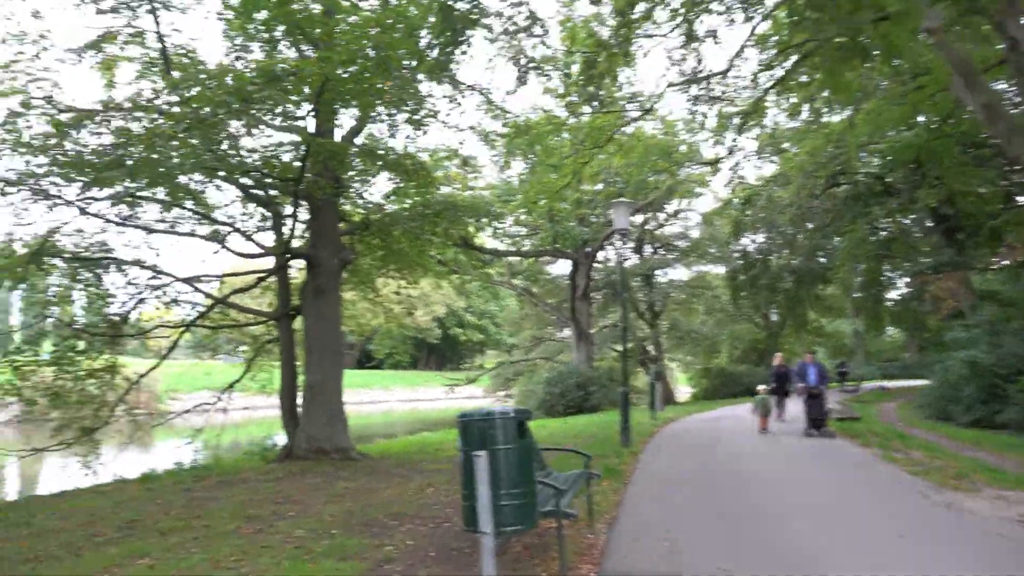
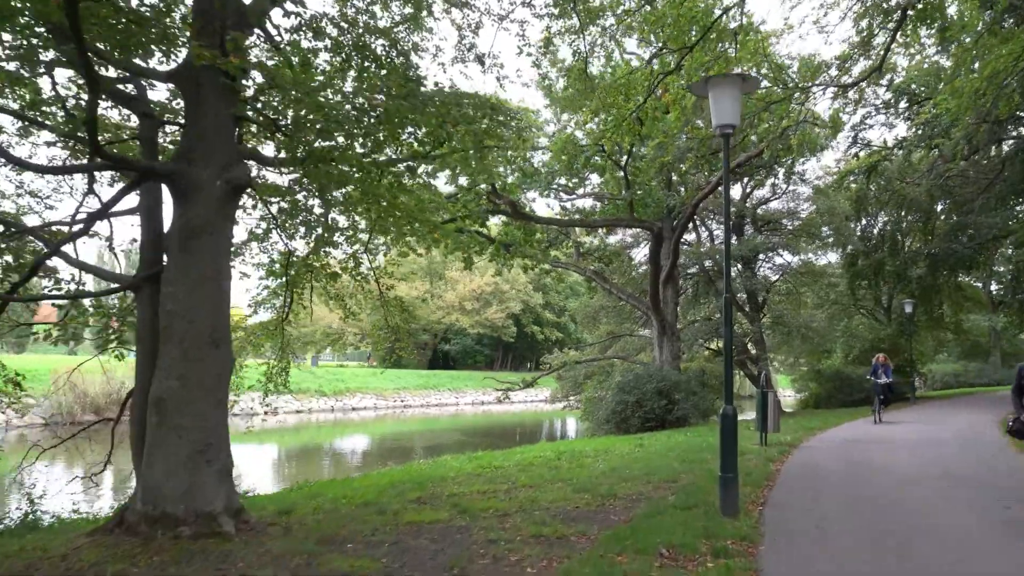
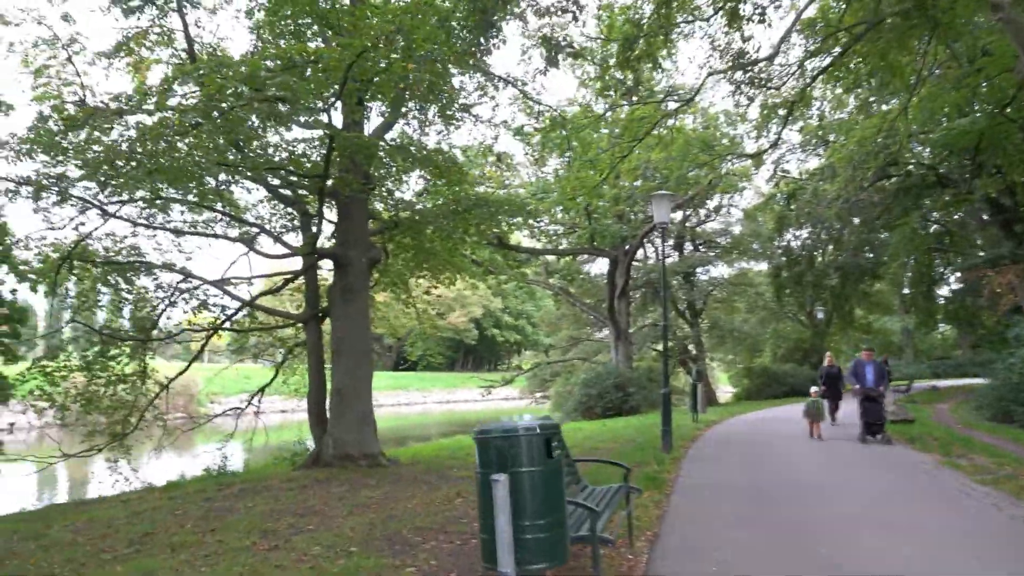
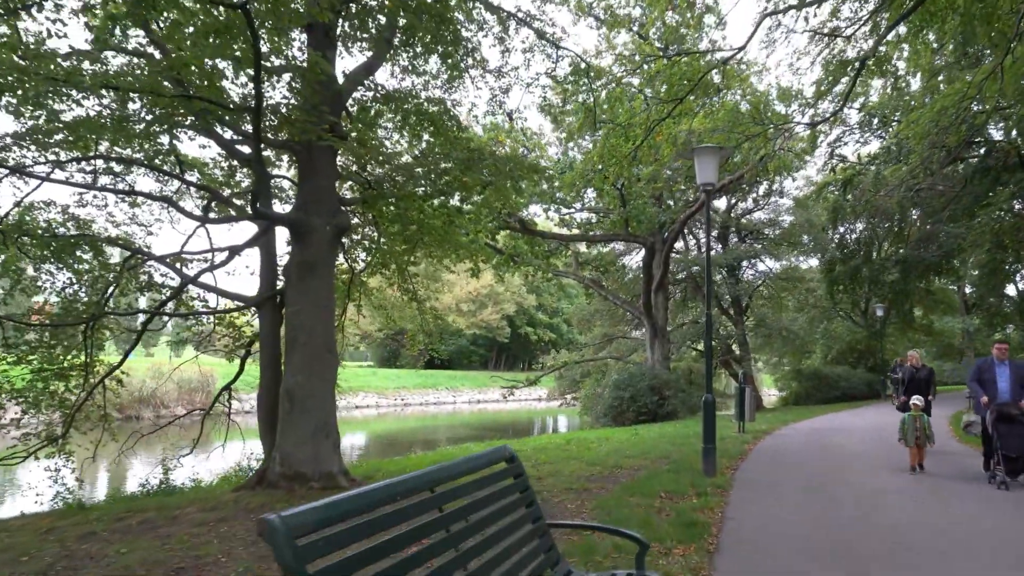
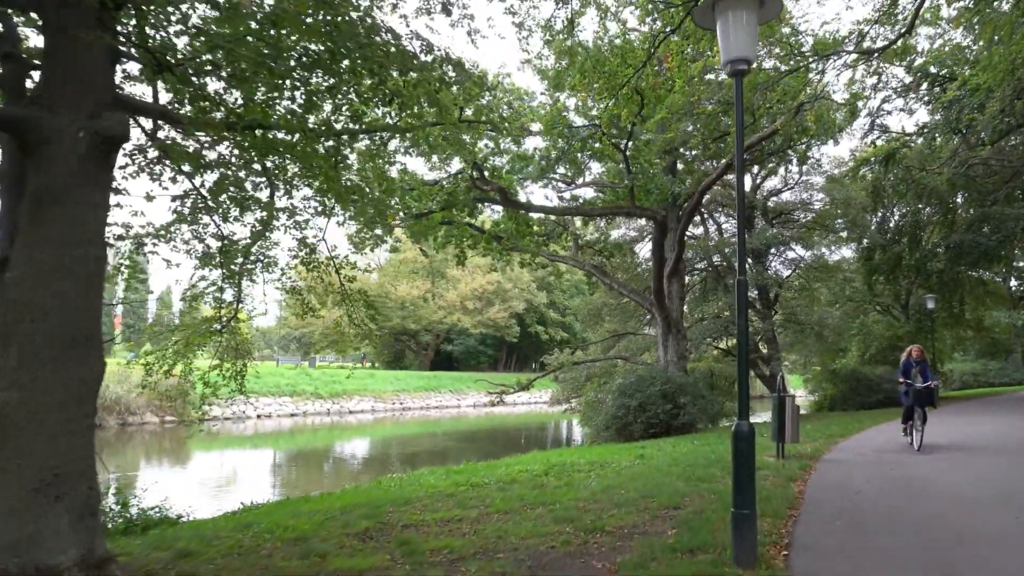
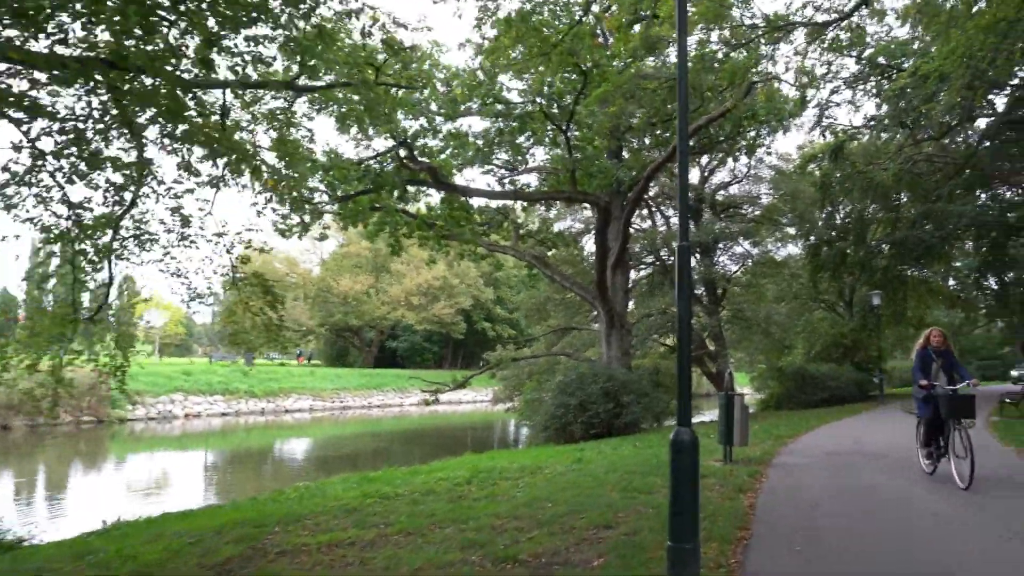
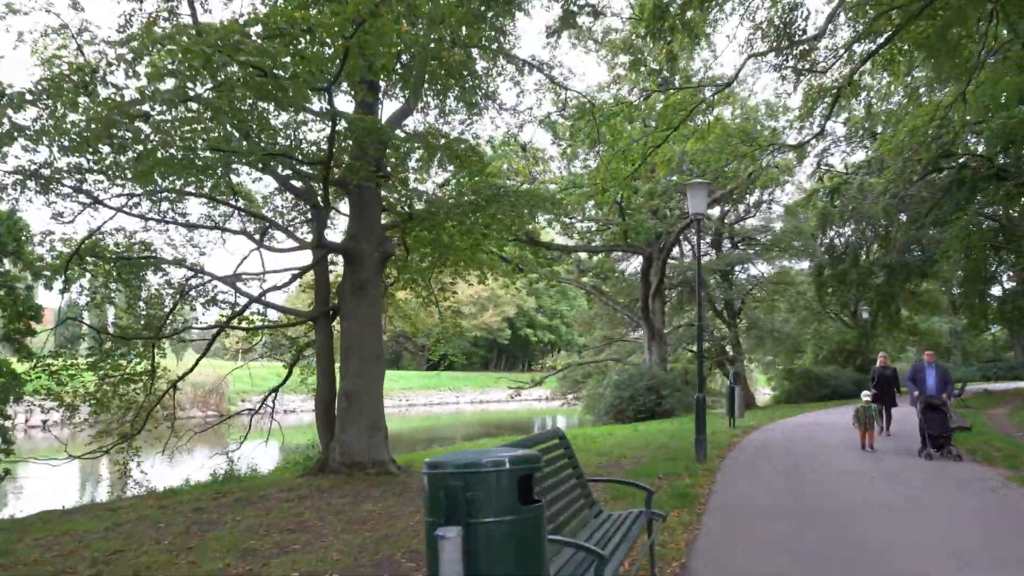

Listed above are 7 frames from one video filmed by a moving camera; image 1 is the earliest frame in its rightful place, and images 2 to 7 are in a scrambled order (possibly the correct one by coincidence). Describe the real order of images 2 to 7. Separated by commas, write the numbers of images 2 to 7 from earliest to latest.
3, 7, 4, 2, 5, 6
